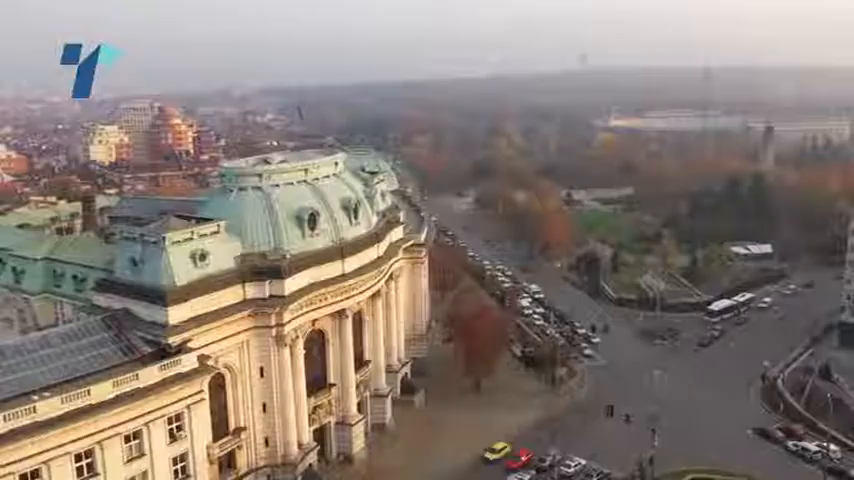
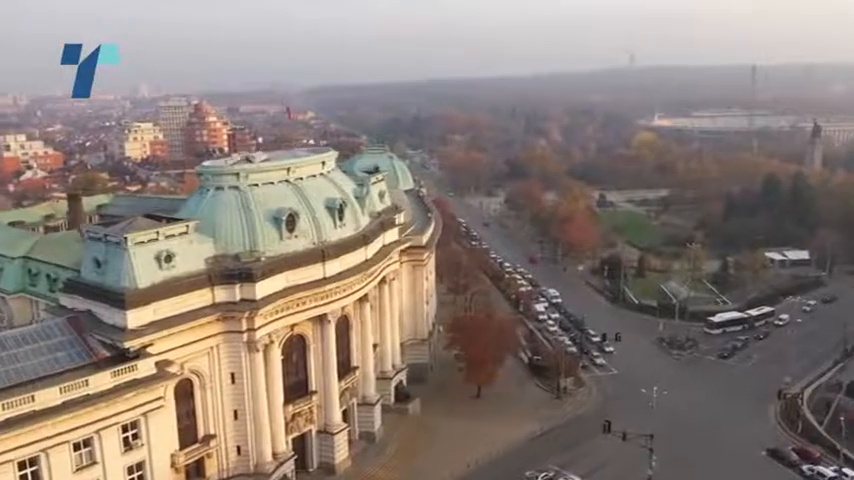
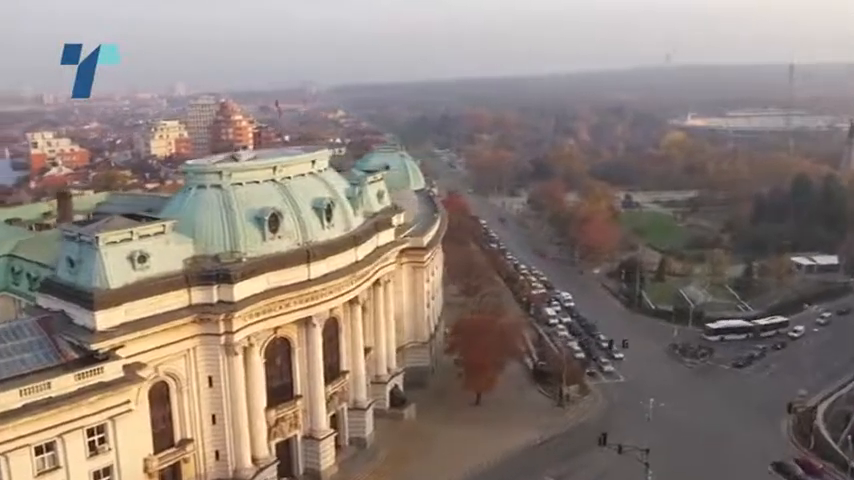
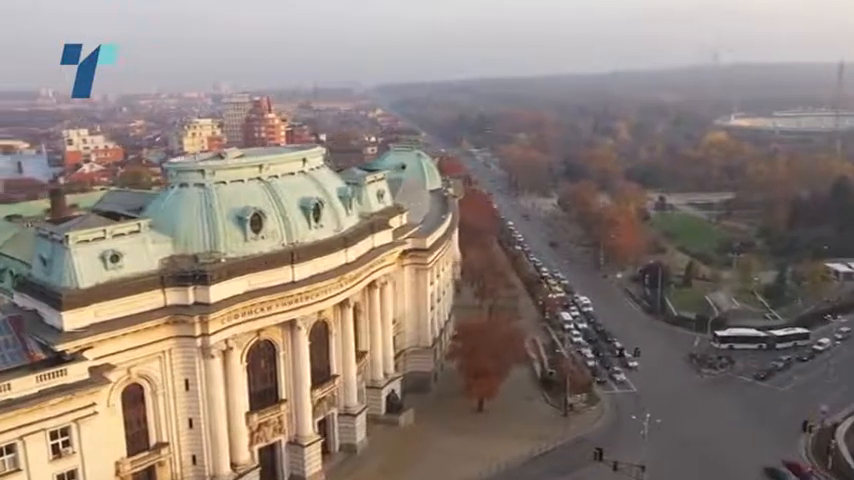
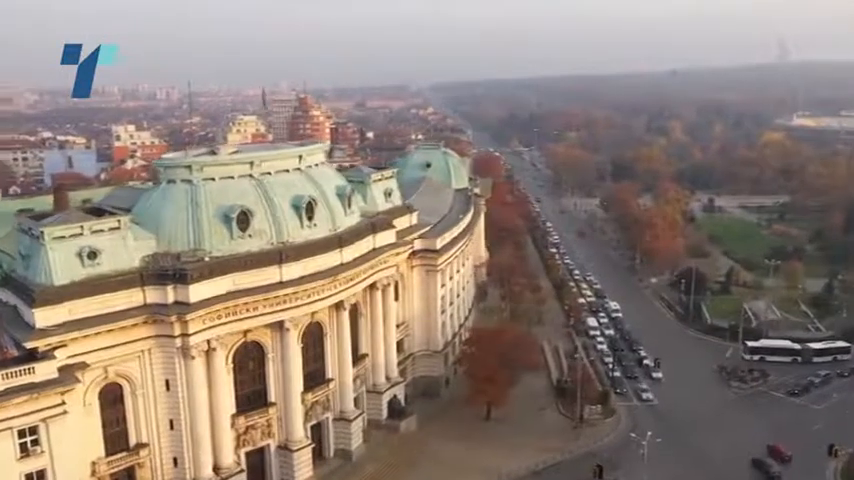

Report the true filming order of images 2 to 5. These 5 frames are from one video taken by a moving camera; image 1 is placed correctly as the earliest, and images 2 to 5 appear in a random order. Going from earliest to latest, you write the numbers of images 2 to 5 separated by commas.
2, 3, 4, 5
